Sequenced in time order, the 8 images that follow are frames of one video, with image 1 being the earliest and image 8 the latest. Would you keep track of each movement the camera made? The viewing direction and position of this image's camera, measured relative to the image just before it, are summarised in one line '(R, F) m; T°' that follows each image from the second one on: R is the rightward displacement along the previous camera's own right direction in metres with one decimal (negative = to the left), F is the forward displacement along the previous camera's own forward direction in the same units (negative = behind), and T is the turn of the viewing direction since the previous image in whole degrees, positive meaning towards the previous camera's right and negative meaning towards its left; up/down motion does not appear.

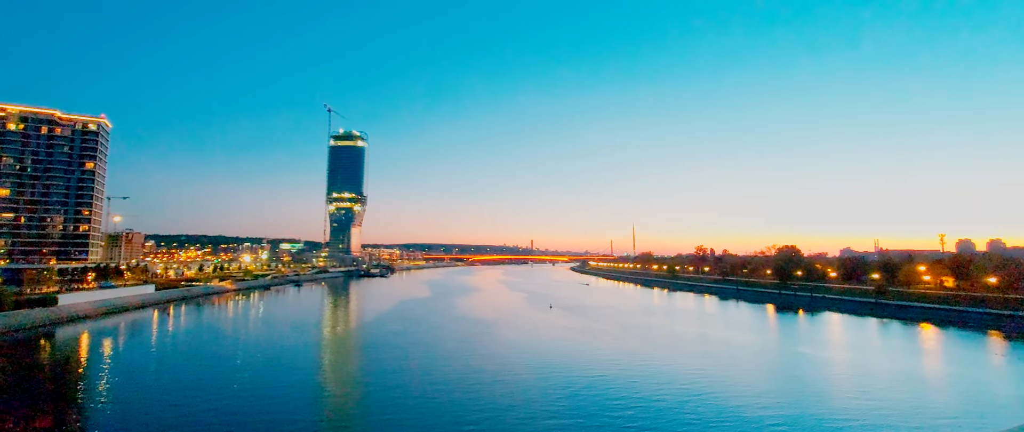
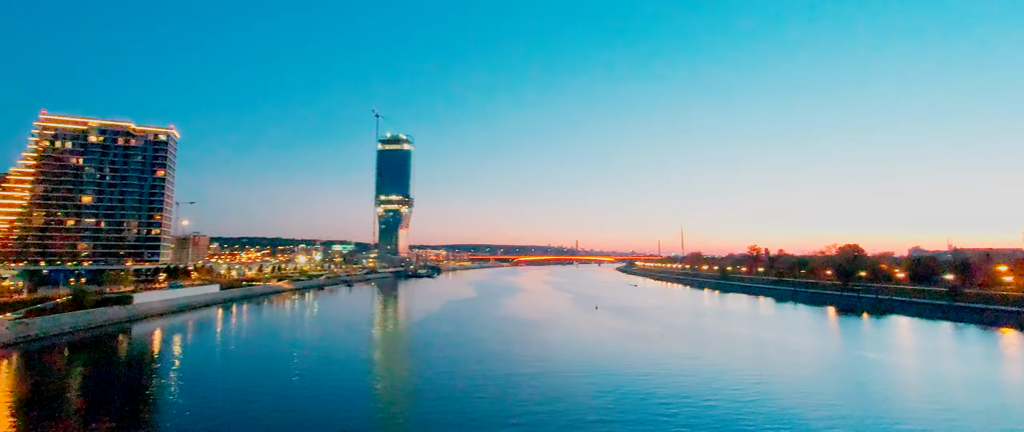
(-0.2, -0.1) m; -5°
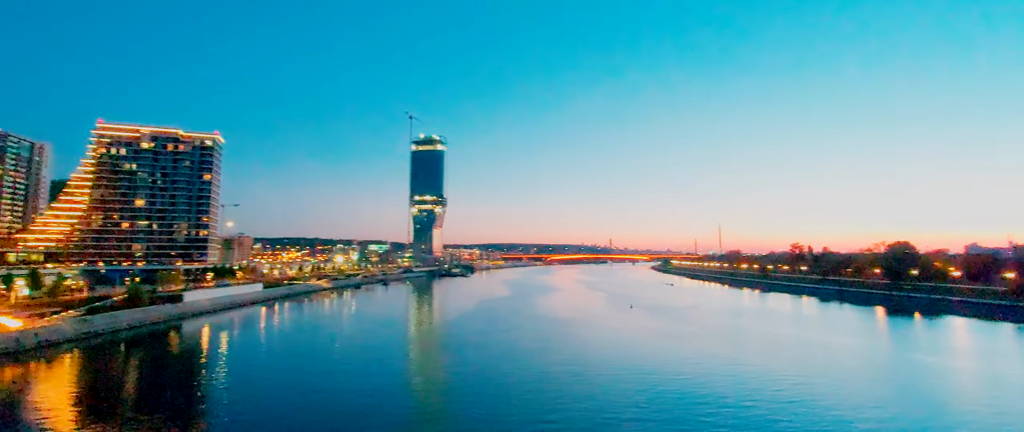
(0.0, -0.3) m; -3°
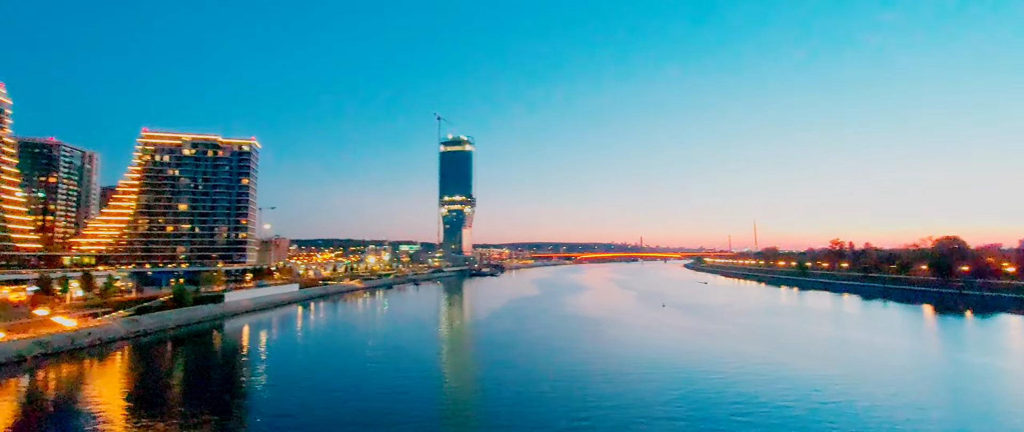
(0.0, -0.3) m; -3°
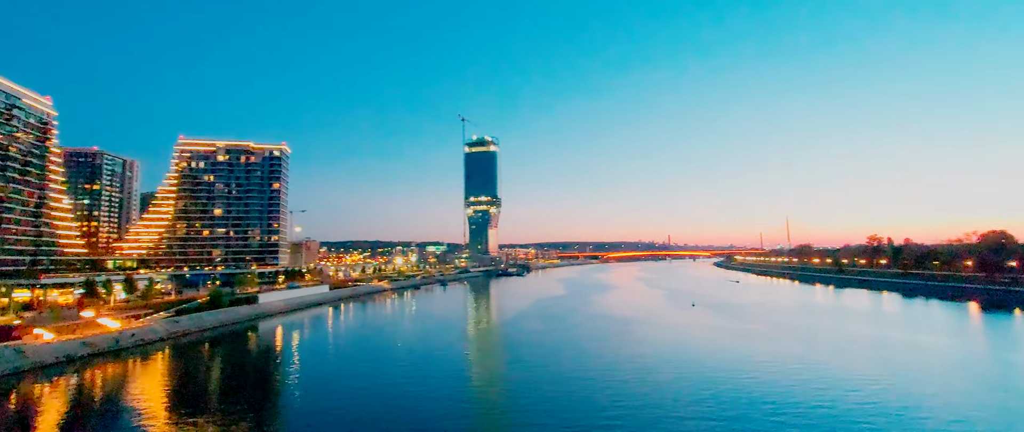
(0.0, -0.3) m; -3°
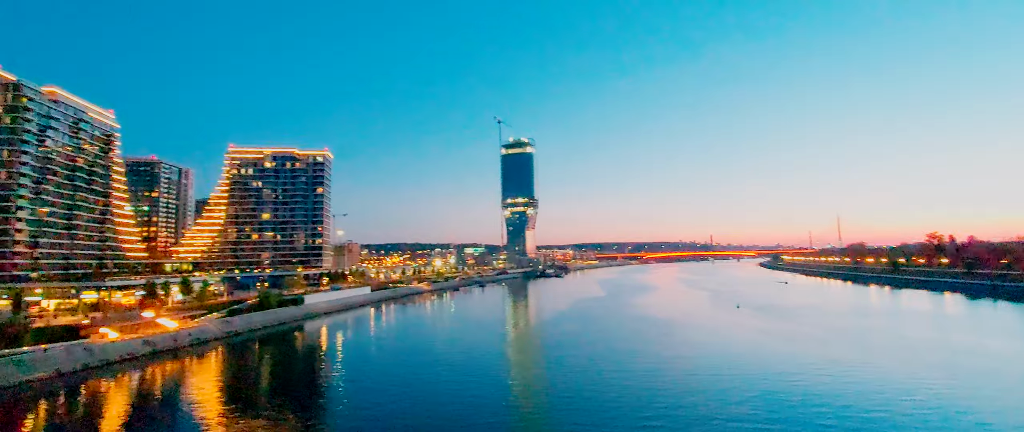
(+0.1, -0.4) m; -4°
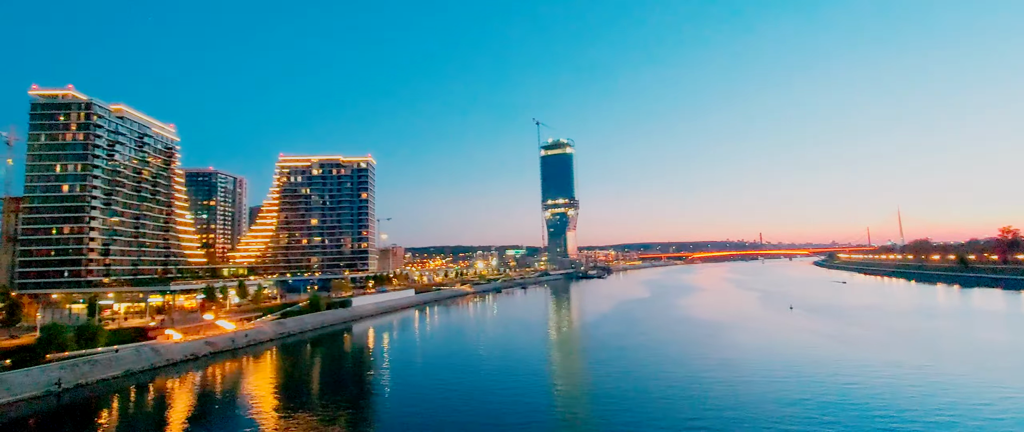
(+0.1, -0.4) m; -4°
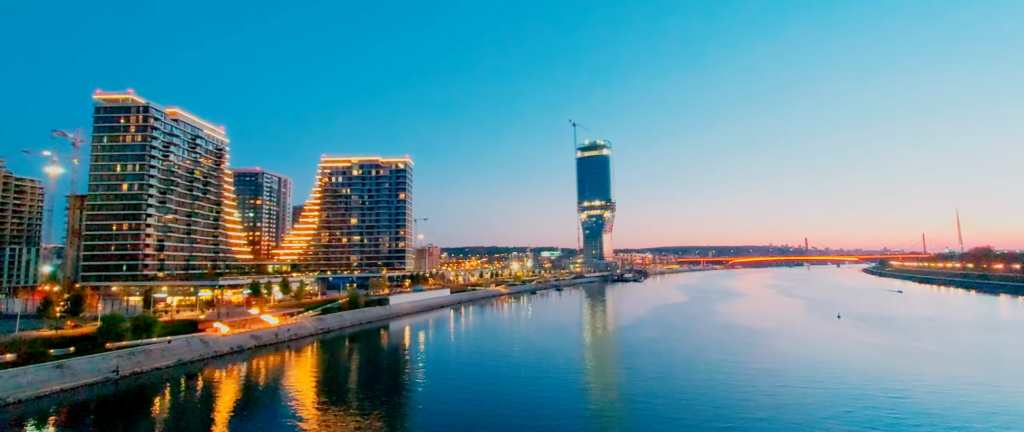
(+0.1, -0.3) m; -4°
